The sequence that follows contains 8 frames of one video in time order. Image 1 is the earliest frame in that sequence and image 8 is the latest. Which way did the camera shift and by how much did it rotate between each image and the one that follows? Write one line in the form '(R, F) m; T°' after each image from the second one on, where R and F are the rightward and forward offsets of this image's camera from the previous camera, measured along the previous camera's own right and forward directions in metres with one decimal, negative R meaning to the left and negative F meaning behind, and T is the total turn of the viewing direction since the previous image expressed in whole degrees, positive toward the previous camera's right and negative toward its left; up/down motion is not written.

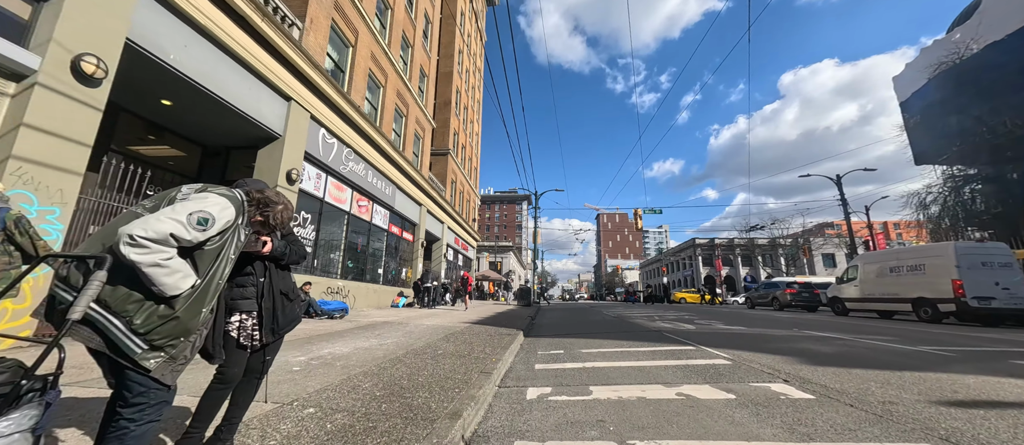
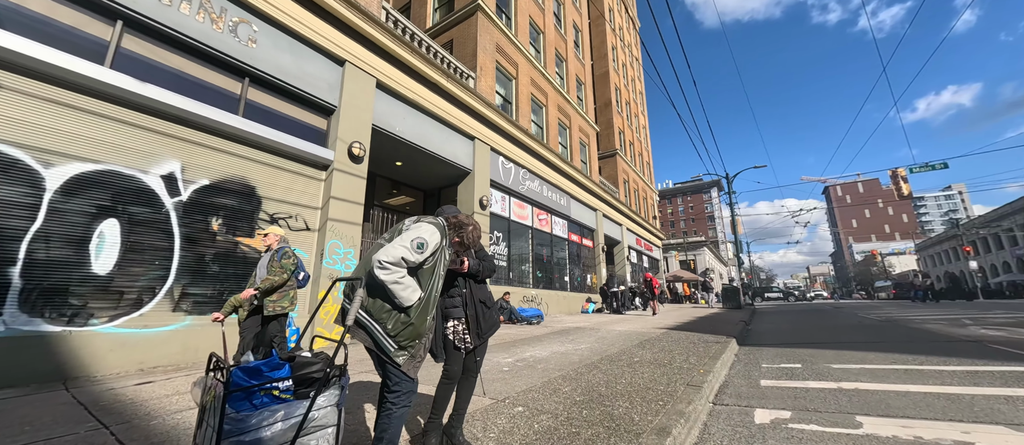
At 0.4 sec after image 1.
(0.0, +0.2) m; -30°
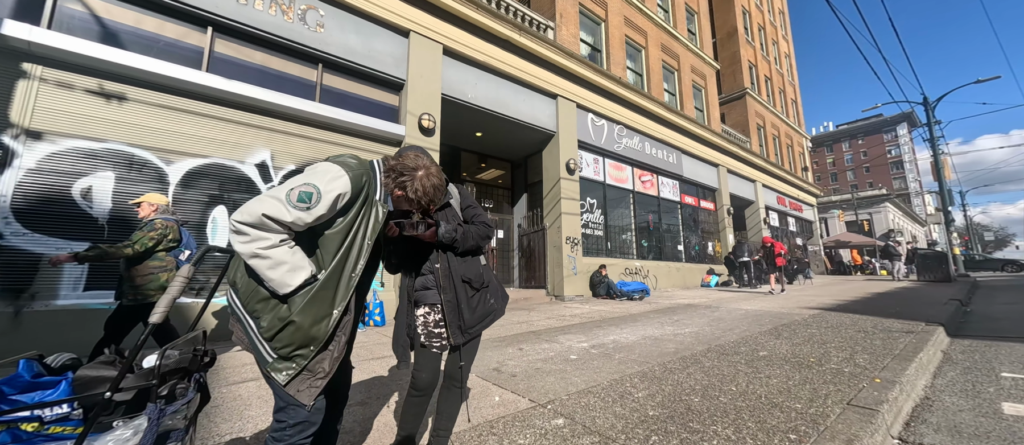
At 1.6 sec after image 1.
(+0.5, +0.9) m; -18°
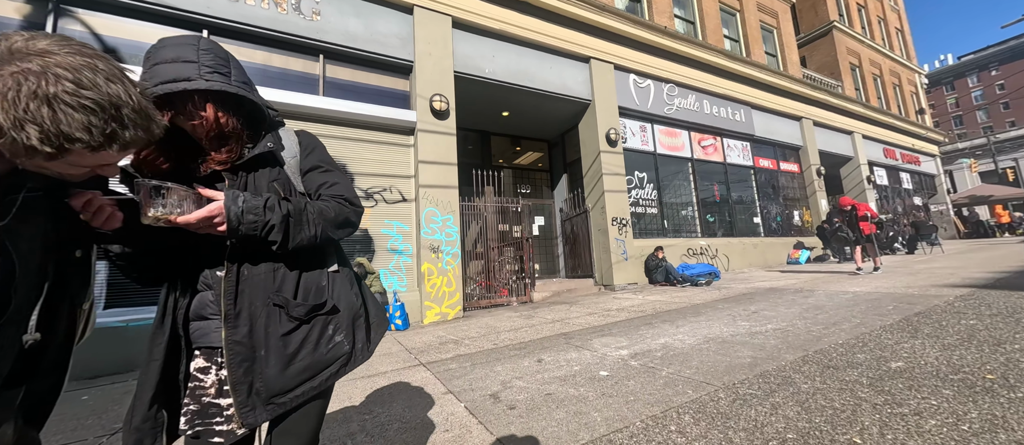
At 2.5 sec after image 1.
(+0.5, +0.8) m; -10°
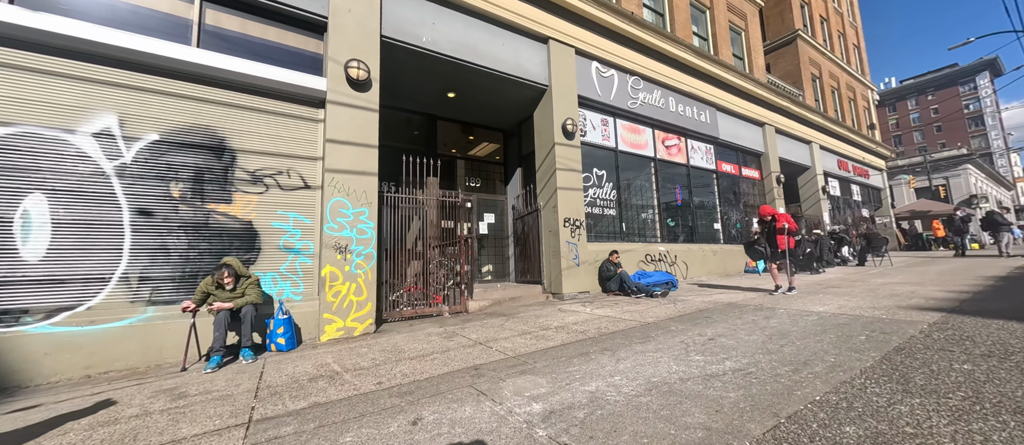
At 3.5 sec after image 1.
(+0.7, +1.0) m; +5°
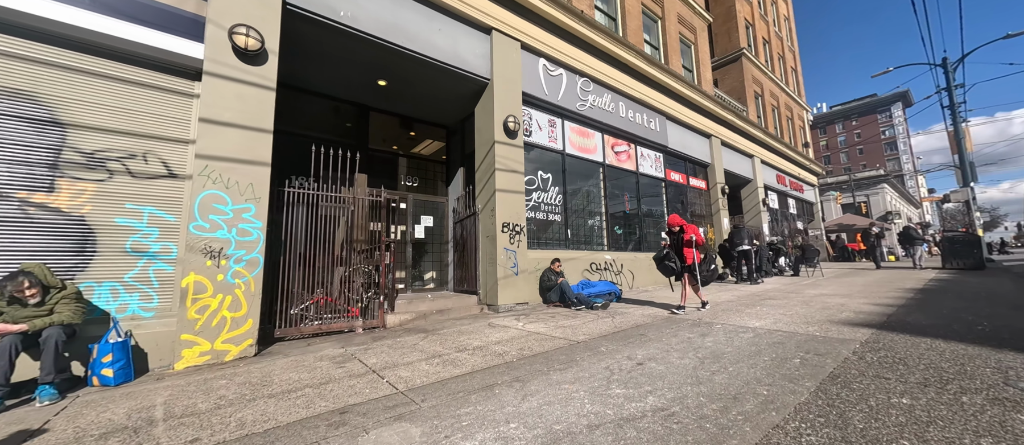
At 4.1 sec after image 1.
(+0.6, +0.6) m; +6°
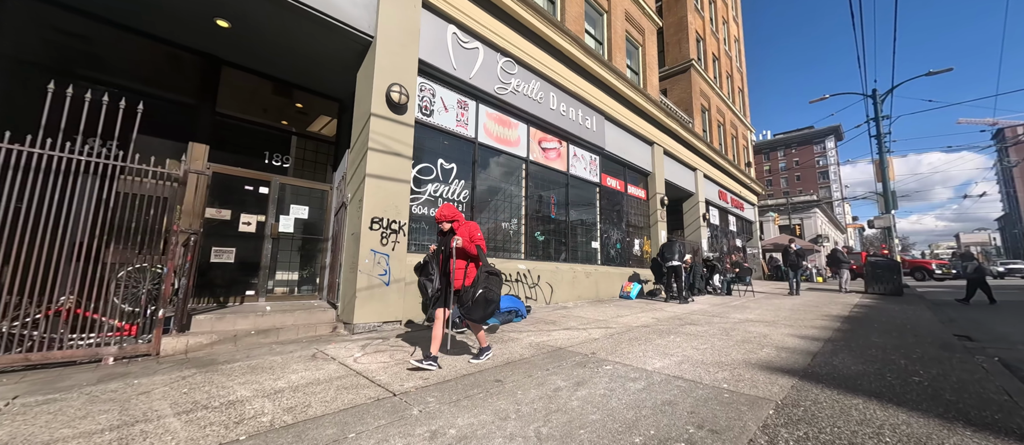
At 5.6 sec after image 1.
(+1.4, +1.2) m; +6°
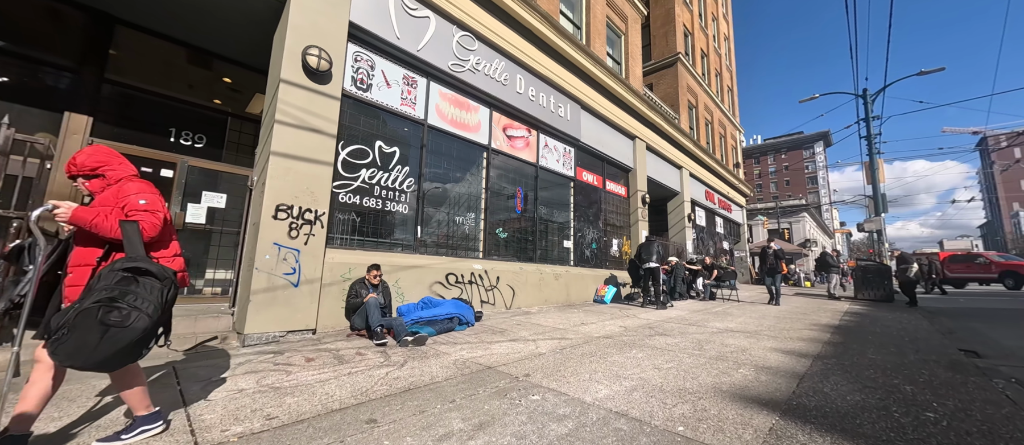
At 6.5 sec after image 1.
(+0.8, +0.8) m; +1°
